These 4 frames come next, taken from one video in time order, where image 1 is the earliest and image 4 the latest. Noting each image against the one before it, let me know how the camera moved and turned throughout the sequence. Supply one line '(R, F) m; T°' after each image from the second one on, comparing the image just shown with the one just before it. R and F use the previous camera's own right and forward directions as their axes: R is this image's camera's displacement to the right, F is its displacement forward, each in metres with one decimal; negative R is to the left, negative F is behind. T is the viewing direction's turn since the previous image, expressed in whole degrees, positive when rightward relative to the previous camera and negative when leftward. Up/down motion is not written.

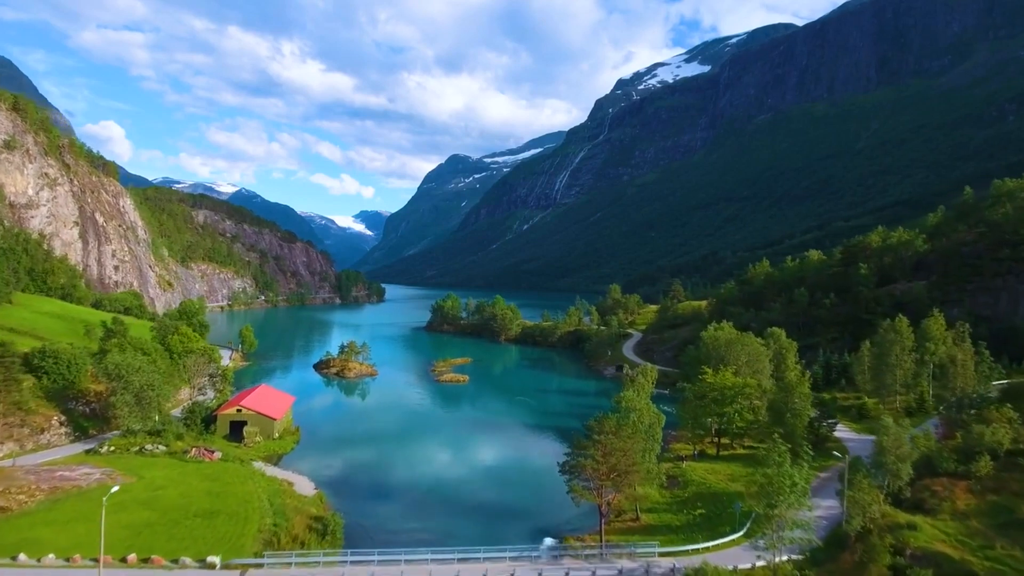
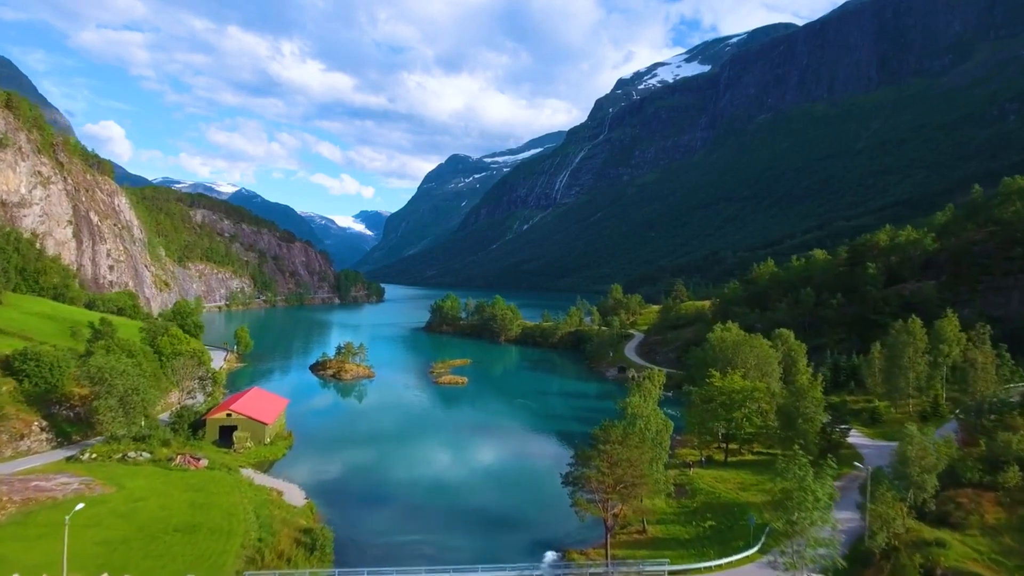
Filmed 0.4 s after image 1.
(0.0, +1.9) m; 0°
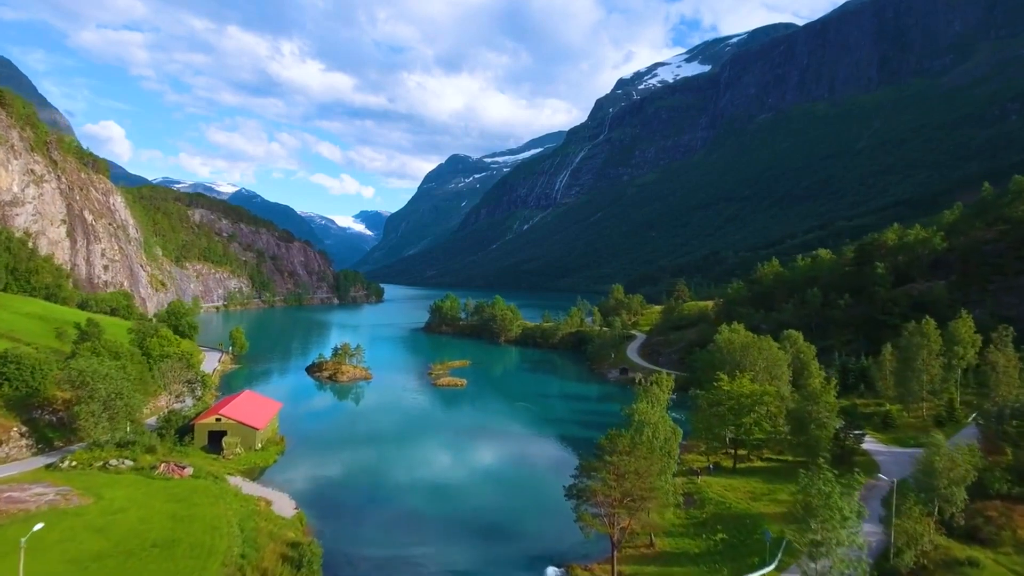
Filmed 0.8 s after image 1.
(0.0, +1.9) m; 0°
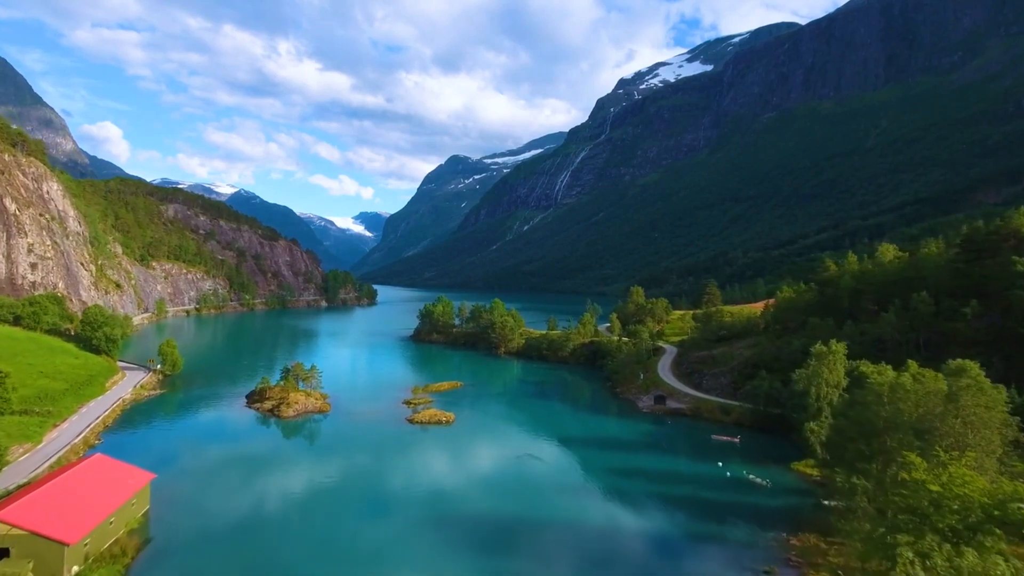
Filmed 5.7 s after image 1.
(-0.4, +21.7) m; 0°
